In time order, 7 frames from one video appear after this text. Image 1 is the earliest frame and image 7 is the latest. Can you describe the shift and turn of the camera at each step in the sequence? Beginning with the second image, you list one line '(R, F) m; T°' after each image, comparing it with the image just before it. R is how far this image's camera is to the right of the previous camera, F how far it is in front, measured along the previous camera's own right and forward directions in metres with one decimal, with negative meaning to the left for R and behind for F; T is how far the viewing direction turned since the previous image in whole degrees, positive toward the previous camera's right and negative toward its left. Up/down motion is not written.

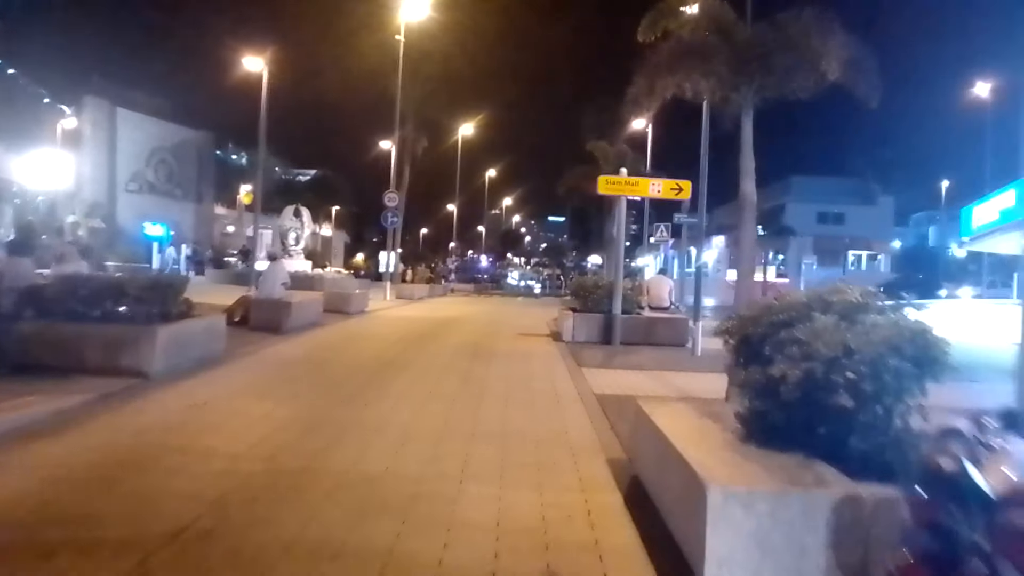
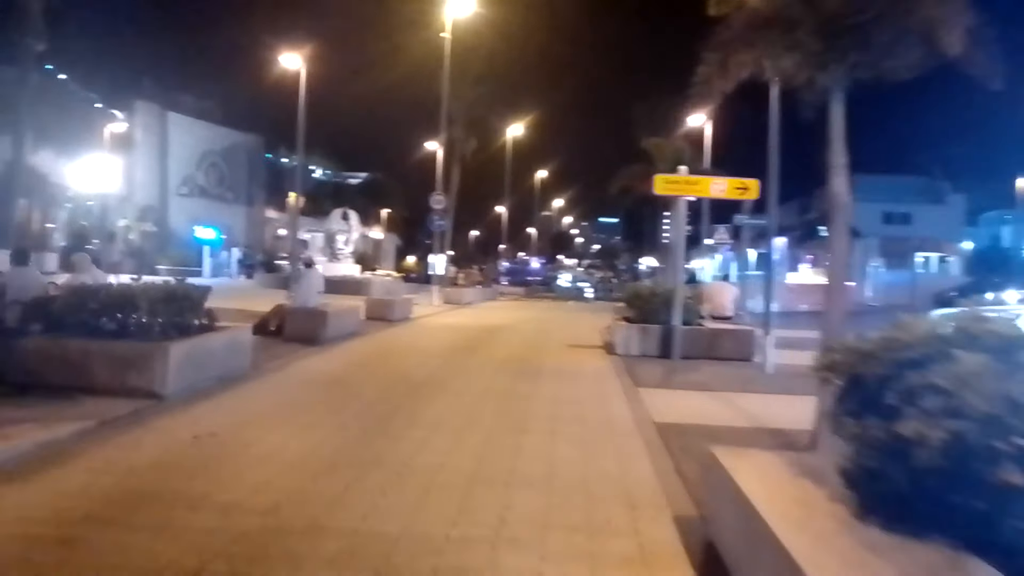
(+0.1, +1.6) m; -4°
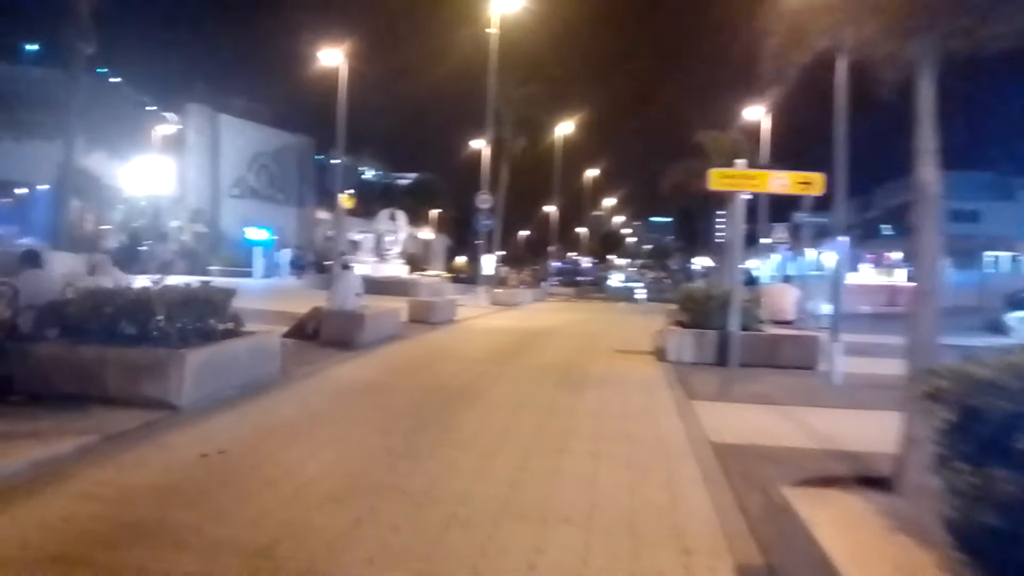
(+0.2, +1.1) m; -4°
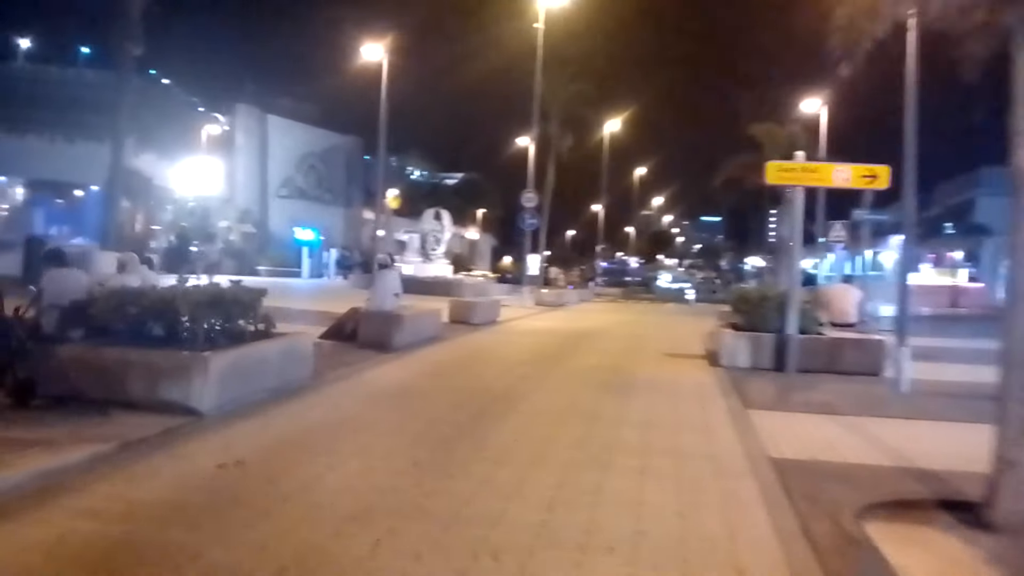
(+0.1, +0.8) m; -3°
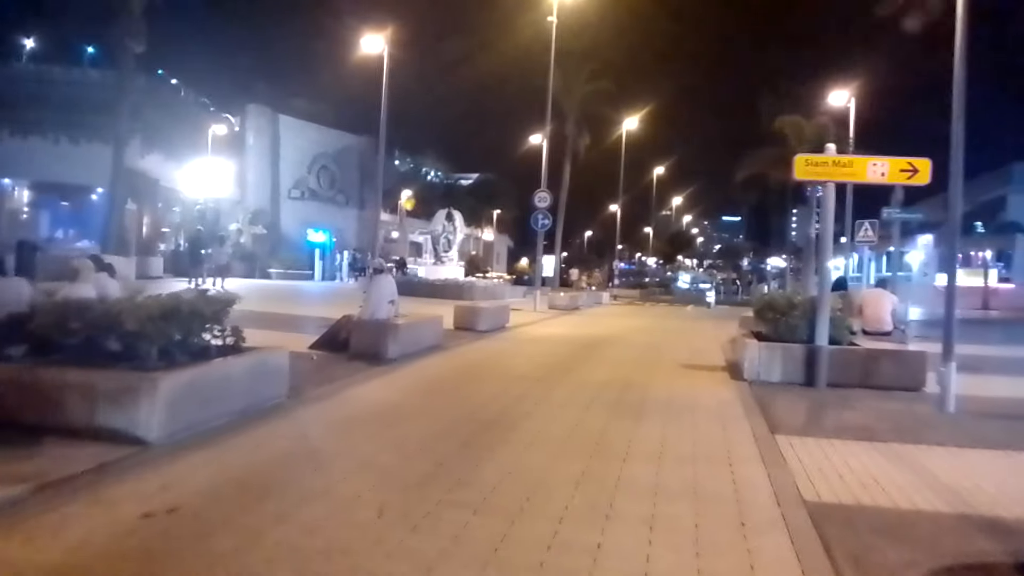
(+0.3, +1.5) m; -1°
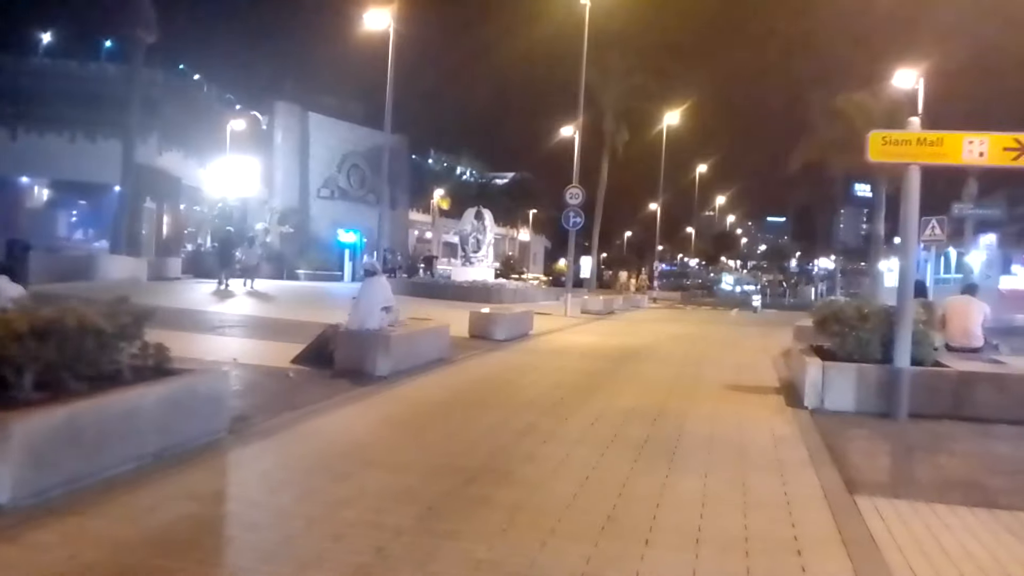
(+0.6, +2.8) m; -3°
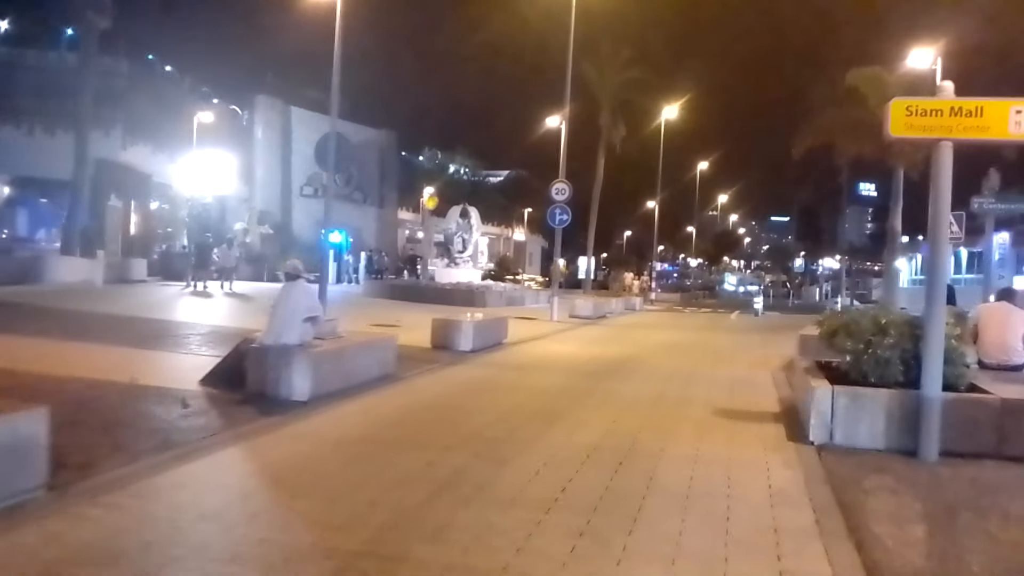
(+0.9, +2.6) m; 0°
